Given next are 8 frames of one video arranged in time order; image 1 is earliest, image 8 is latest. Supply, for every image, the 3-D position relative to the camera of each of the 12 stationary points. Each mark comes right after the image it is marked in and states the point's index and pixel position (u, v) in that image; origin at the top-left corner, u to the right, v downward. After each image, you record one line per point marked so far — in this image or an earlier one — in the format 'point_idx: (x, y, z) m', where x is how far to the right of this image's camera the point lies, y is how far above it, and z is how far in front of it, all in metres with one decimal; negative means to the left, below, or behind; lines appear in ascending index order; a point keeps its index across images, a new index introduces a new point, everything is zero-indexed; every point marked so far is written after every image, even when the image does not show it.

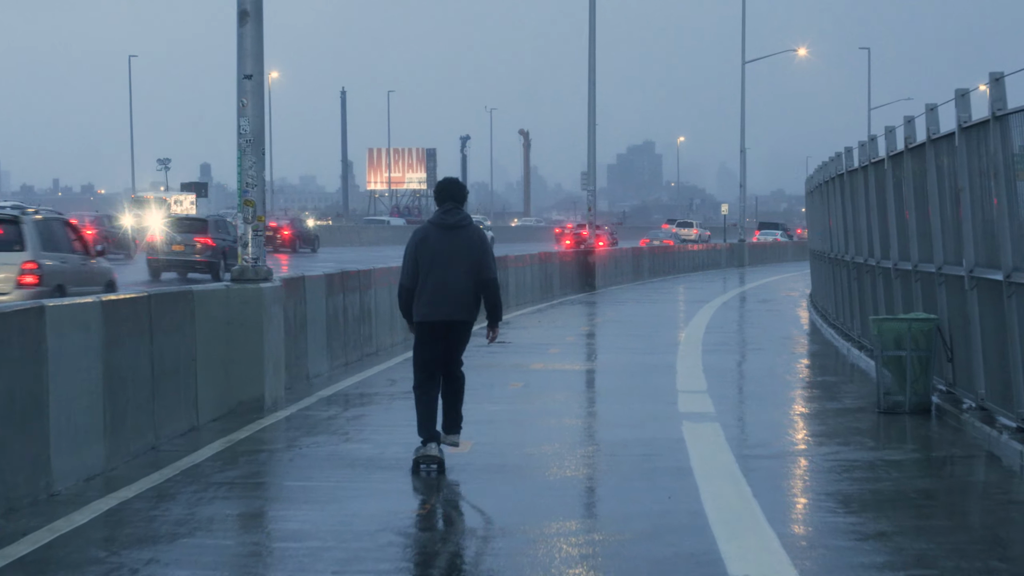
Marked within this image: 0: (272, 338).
0: (-2.0, -0.4, +11.5) m
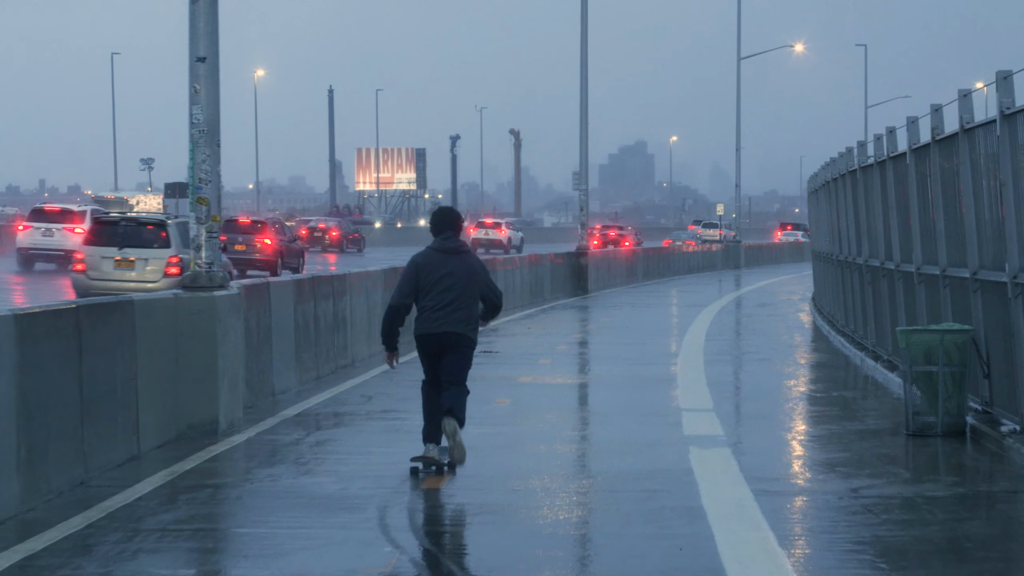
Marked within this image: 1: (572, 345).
0: (-2.1, -0.5, +10.3) m
1: (+0.8, -0.7, +17.3) m
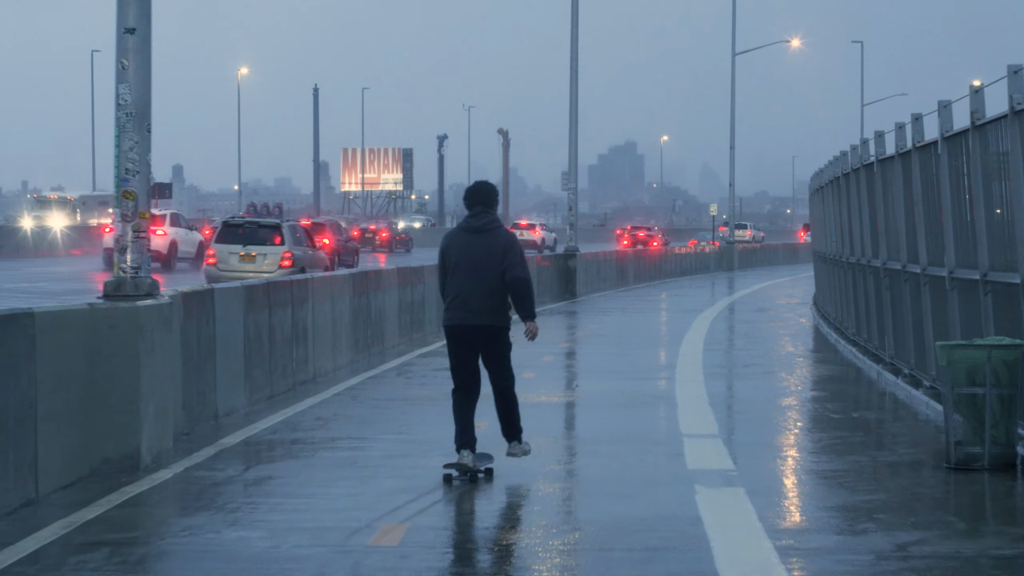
0: (-2.3, -0.5, +8.8) m
1: (+0.6, -0.8, +15.9) m
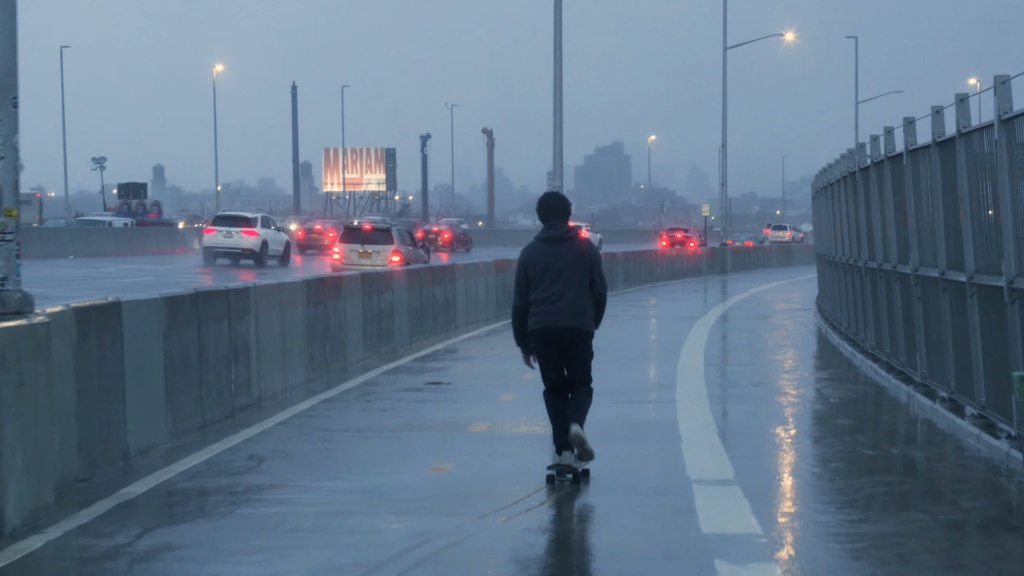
0: (-2.5, -0.6, +7.0) m
1: (+0.3, -0.9, +14.1) m
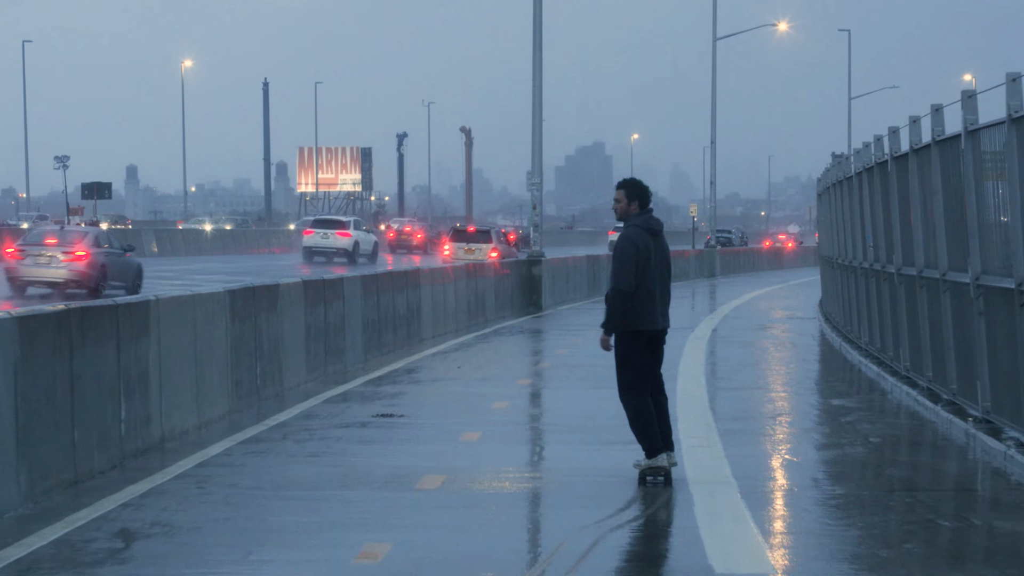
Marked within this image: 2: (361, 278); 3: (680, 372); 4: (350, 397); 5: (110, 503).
0: (-2.6, -0.7, +4.7) m
1: (+0.1, -1.0, +11.9) m
2: (-1.6, +0.1, +14.8) m
3: (+1.8, -0.9, +15.6) m
4: (-1.4, -1.0, +12.1) m
5: (-2.2, -1.2, +7.4) m
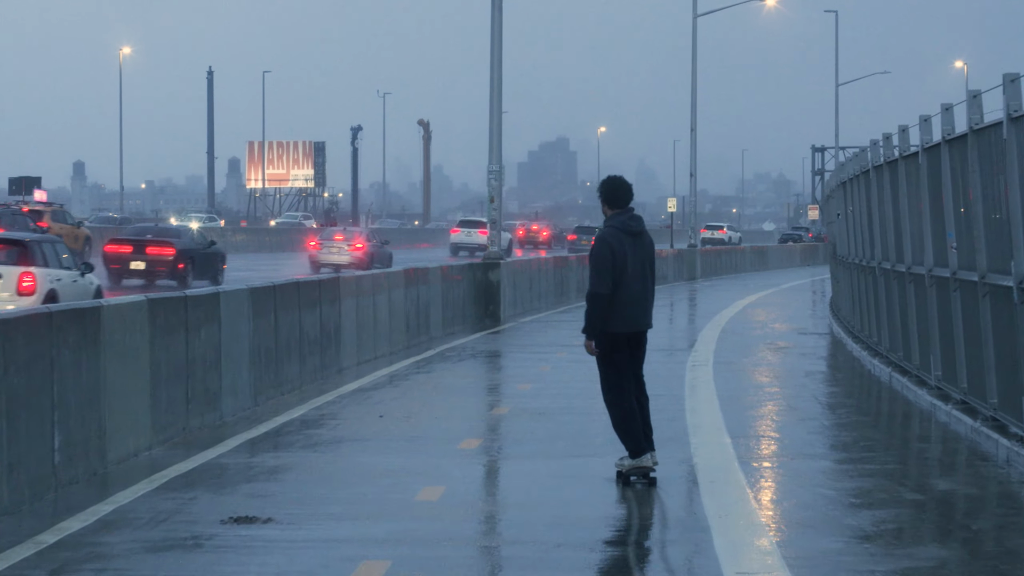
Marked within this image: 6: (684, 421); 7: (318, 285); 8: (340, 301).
0: (-2.8, -0.9, +0.7) m
1: (-0.3, -1.1, +7.9) m
2: (-2.1, 0.0, +10.8) m
3: (+1.4, -1.0, +11.7) m
4: (-1.8, -1.1, +8.1) m
5: (-2.4, -1.3, +3.4) m
6: (+1.3, -1.1, +10.3) m
7: (-1.8, 0.0, +12.6) m
8: (-1.7, -0.1, +13.2) m
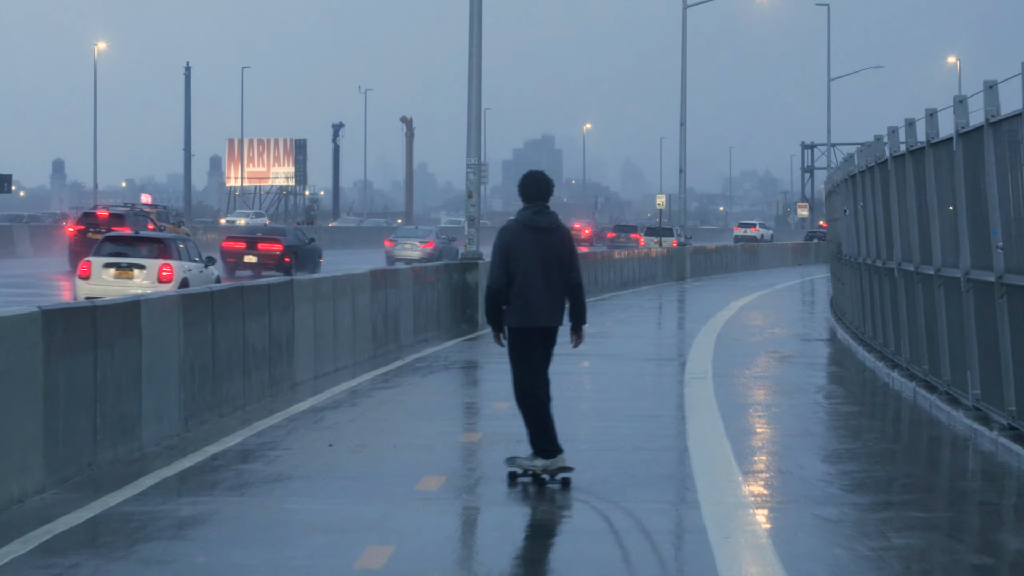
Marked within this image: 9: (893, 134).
0: (-2.9, -0.9, -0.8) m
1: (-0.5, -1.1, +6.4) m
2: (-2.3, -0.1, +9.3) m
3: (+1.2, -1.1, +10.3) m
4: (-2.0, -1.1, +6.6) m
5: (-2.5, -1.4, +1.9) m
6: (+1.1, -1.1, +8.9) m
7: (-2.0, 0.0, +11.1) m
8: (-1.9, -0.2, +11.7) m
9: (+3.6, +1.5, +12.8) m
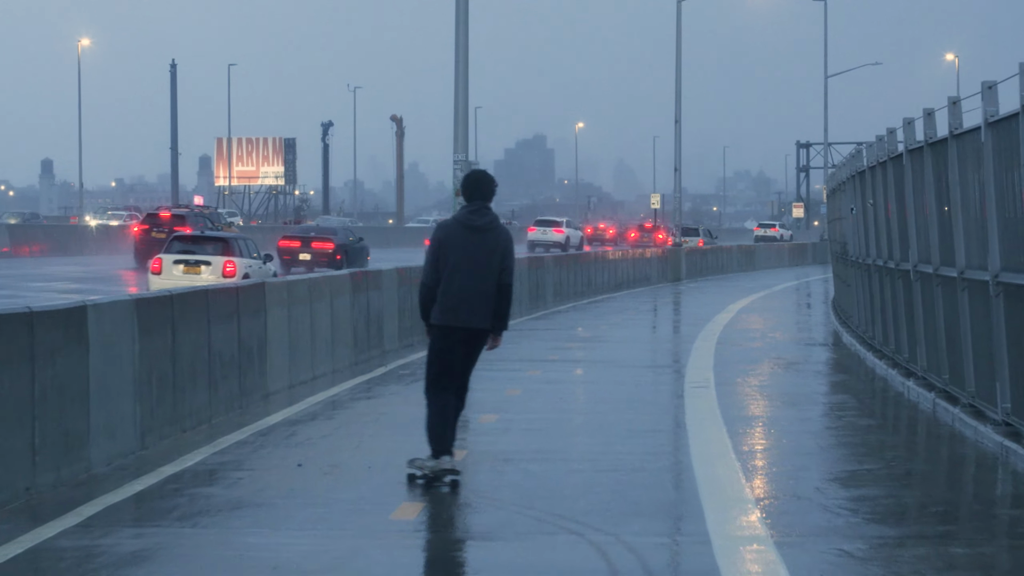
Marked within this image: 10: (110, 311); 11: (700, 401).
0: (-2.9, -0.9, -1.6) m
1: (-0.5, -1.2, +5.7) m
2: (-2.3, -0.1, +8.5) m
3: (+1.1, -1.1, +9.5) m
4: (-2.0, -1.2, +5.8) m
5: (-2.6, -1.4, +1.1) m
6: (+1.1, -1.1, +8.1) m
7: (-2.1, 0.0, +10.3) m
8: (-2.0, -0.2, +10.9) m
9: (+3.5, +1.4, +12.0) m
10: (-2.4, -0.1, +8.1) m
11: (+1.8, -1.1, +11.9) m
